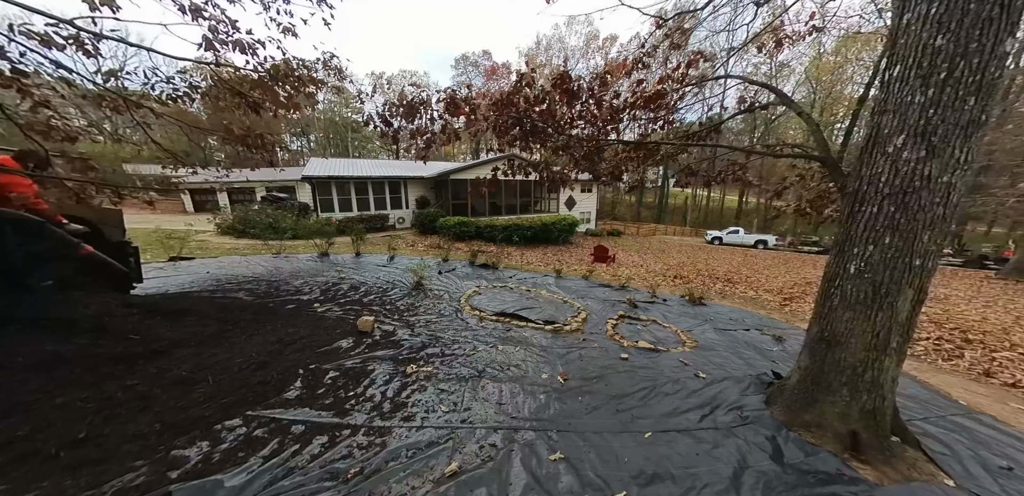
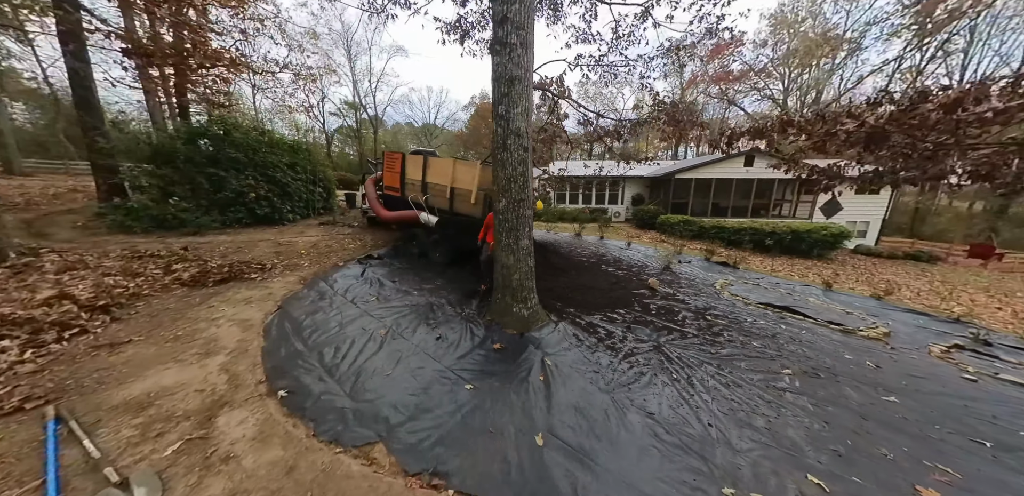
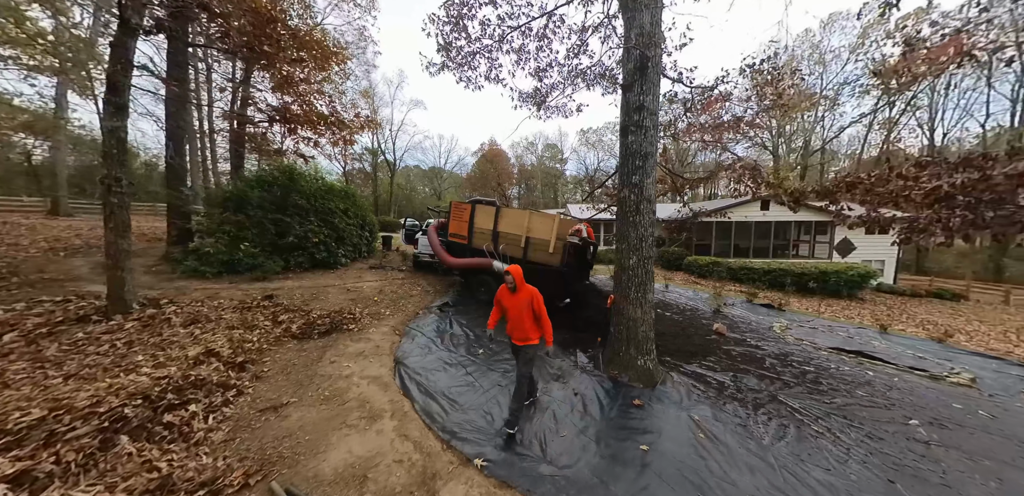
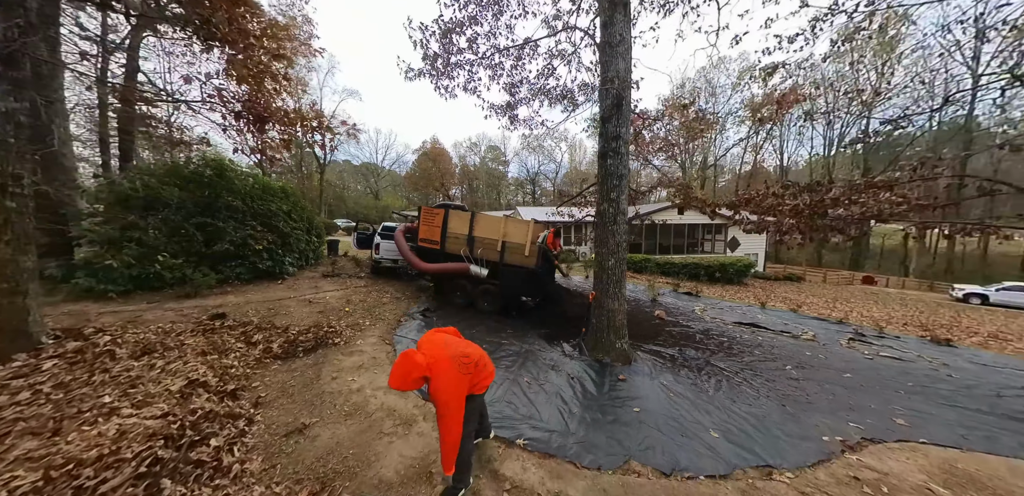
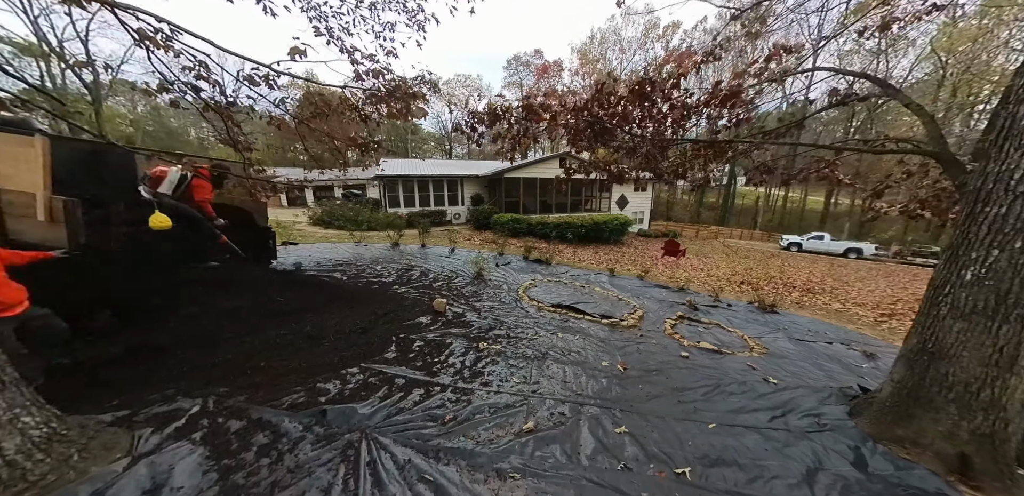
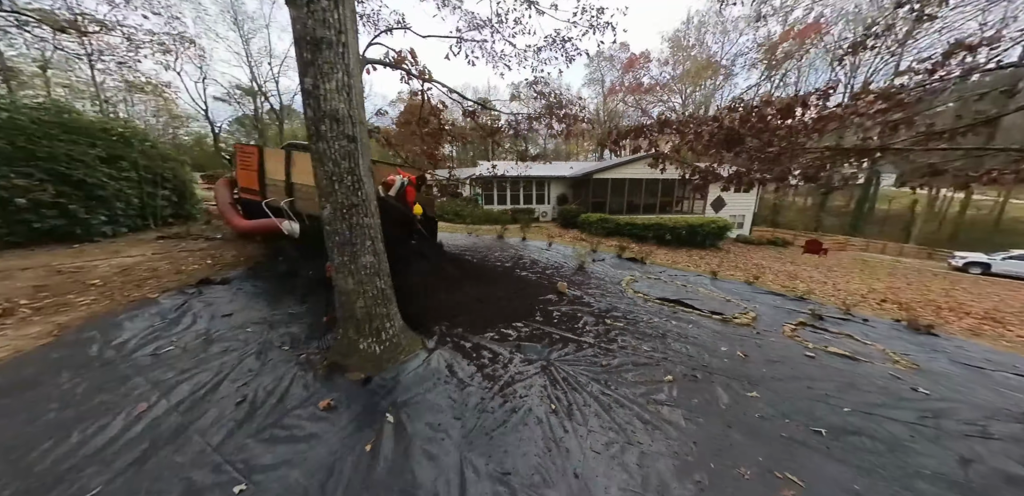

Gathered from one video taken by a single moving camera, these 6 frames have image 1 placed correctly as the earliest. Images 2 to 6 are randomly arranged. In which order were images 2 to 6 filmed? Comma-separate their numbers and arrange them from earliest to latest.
5, 6, 2, 3, 4
